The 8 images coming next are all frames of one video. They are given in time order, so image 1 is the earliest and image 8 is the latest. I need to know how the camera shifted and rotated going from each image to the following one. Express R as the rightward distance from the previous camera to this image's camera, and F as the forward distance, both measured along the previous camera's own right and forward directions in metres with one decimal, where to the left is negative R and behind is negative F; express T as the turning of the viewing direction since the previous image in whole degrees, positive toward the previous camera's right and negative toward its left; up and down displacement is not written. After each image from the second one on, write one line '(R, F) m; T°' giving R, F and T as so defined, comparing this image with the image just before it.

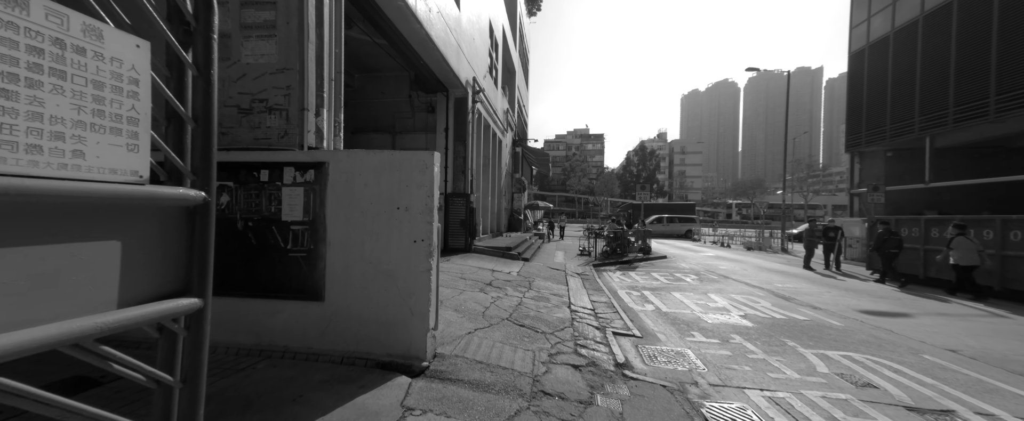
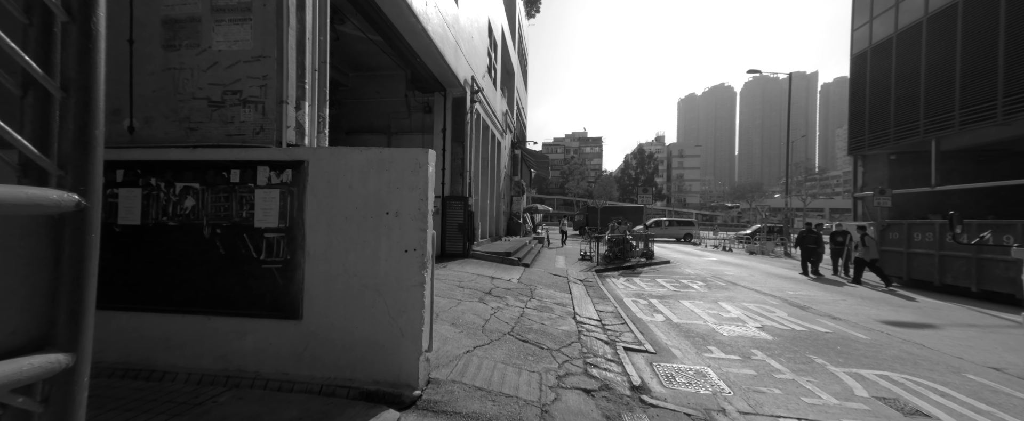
(-0.1, +0.5) m; 0°
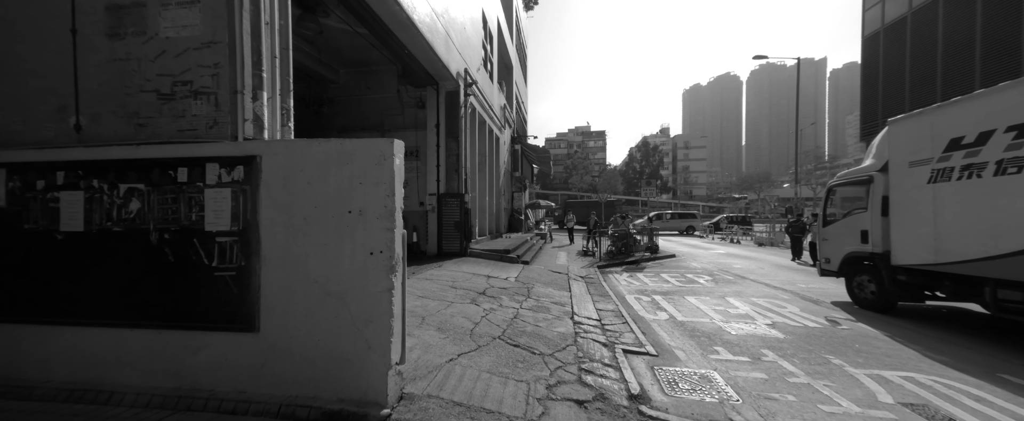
(+0.2, +0.4) m; -1°
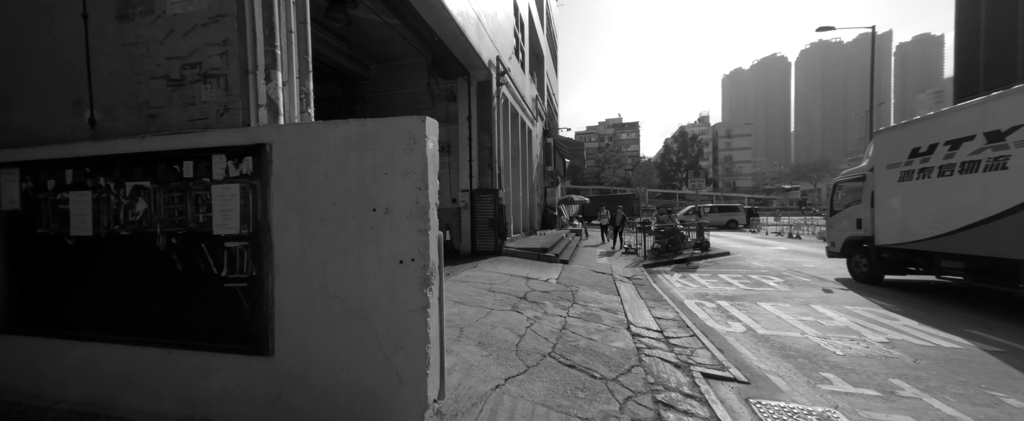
(-0.2, +0.7) m; -5°
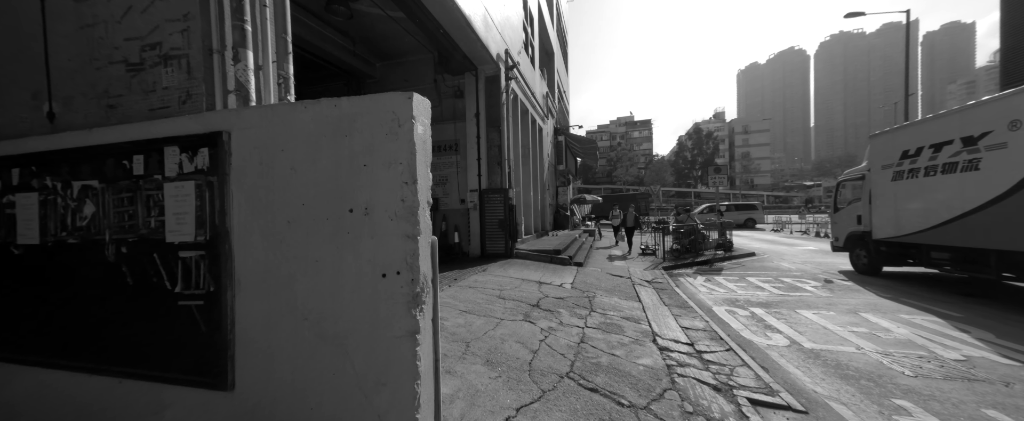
(0.0, +0.5) m; -2°
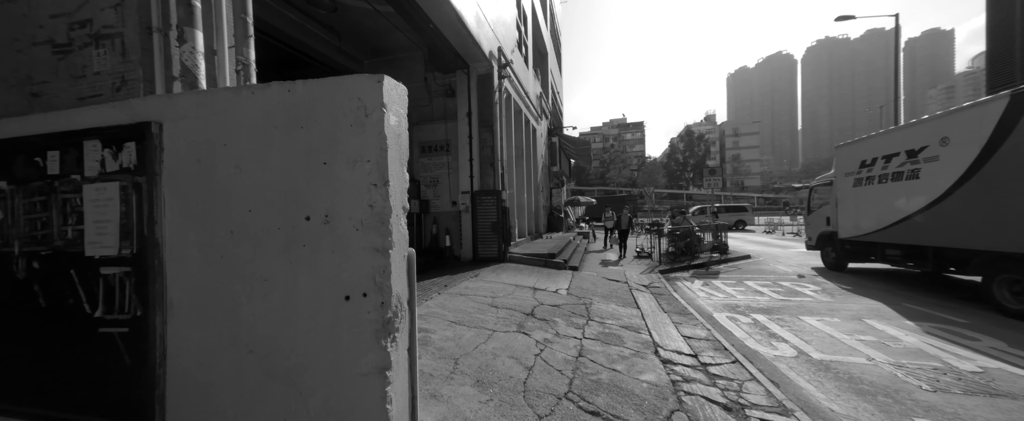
(0.0, +0.3) m; +1°
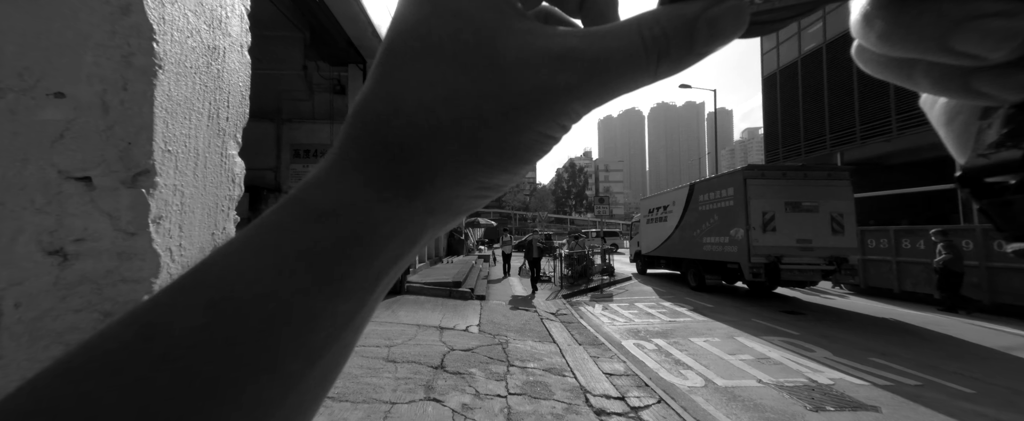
(-0.2, +1.0) m; +18°
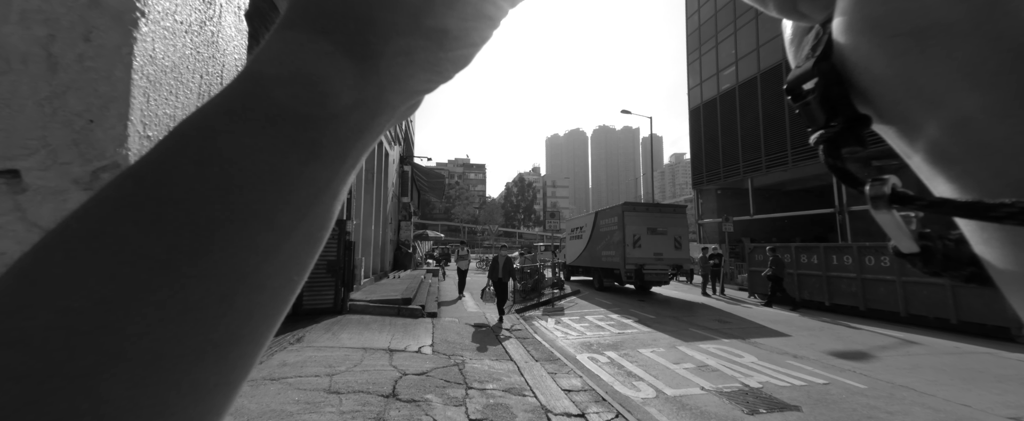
(-0.2, +0.2) m; +9°
